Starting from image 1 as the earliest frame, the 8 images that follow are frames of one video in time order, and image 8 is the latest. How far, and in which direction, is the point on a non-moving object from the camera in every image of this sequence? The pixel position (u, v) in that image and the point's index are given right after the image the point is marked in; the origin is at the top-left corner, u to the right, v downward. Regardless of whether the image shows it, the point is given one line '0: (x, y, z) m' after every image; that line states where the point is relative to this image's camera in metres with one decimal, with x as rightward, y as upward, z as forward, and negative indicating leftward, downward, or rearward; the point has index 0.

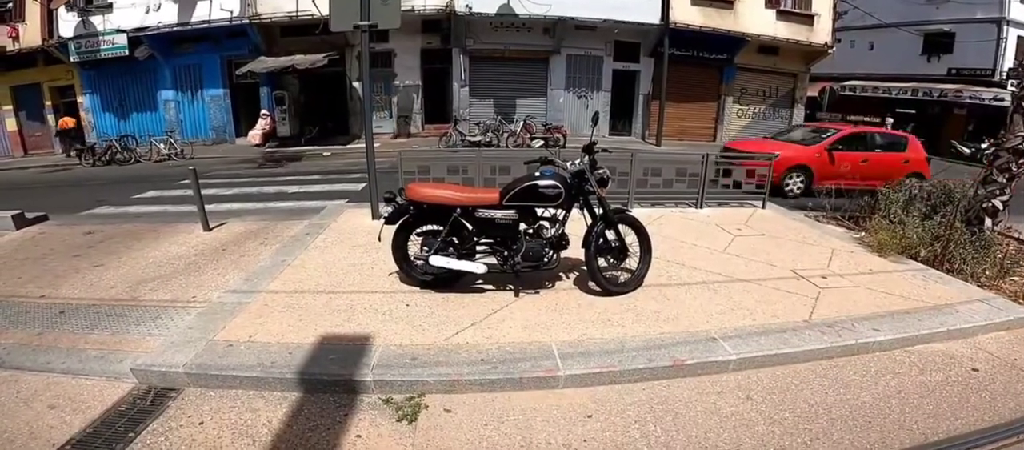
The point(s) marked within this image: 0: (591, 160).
0: (+0.7, +0.5, +4.0) m
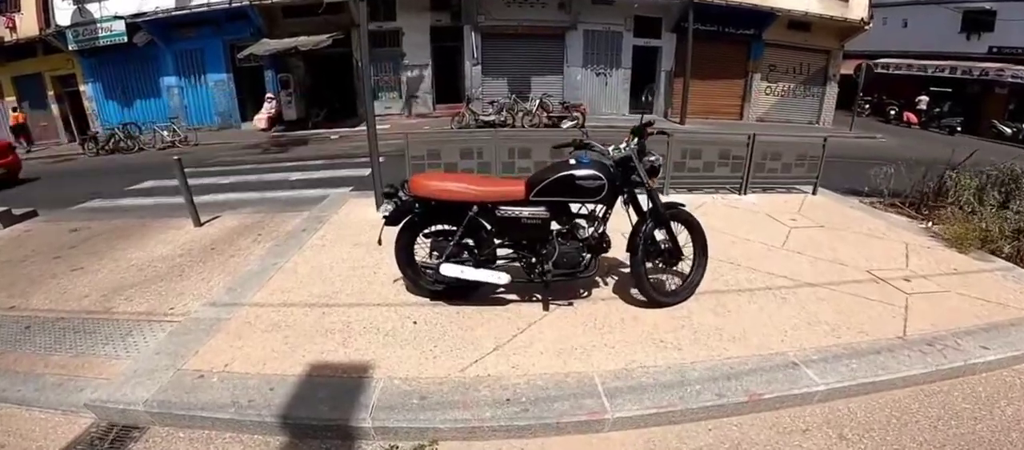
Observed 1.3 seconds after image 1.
0: (+0.9, +0.5, +3.1) m
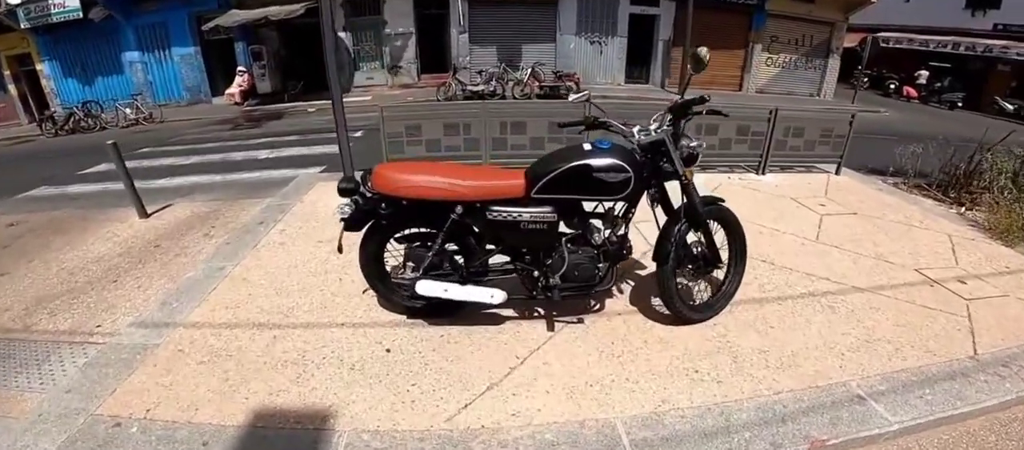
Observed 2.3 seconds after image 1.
0: (+0.9, +0.5, +2.4) m
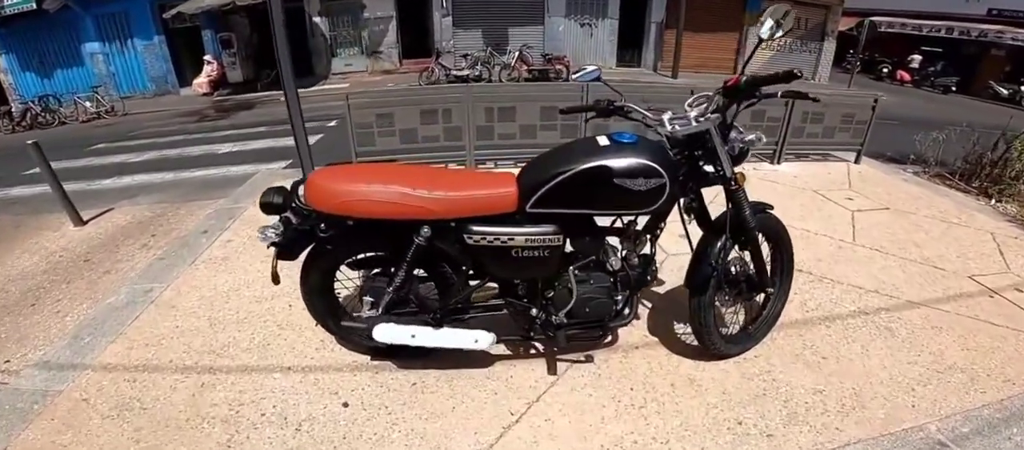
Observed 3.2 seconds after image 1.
0: (+0.8, +0.4, +1.8) m
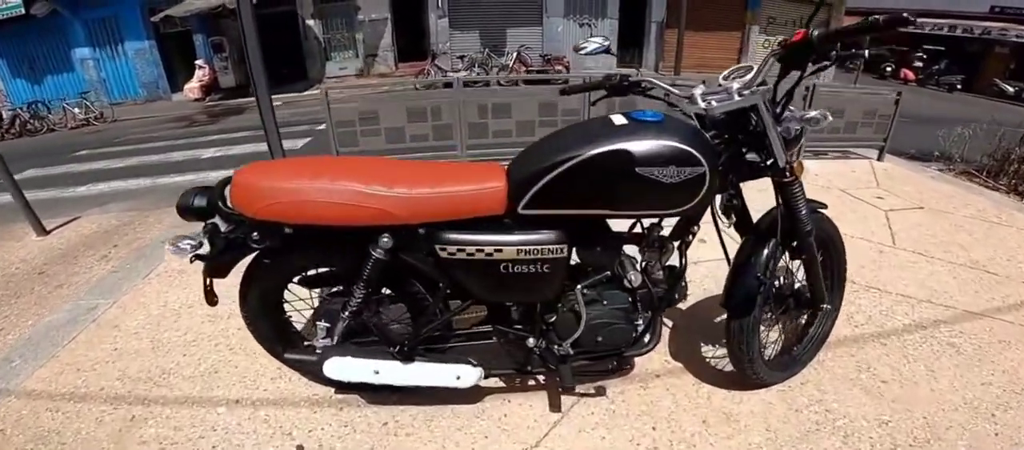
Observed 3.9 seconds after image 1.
0: (+0.8, +0.4, +1.4) m
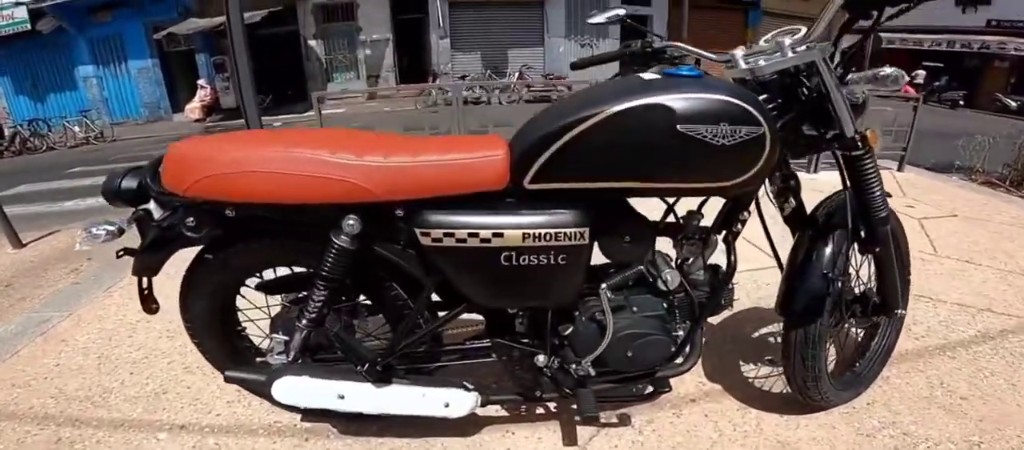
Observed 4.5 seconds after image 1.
0: (+0.8, +0.5, +1.1) m
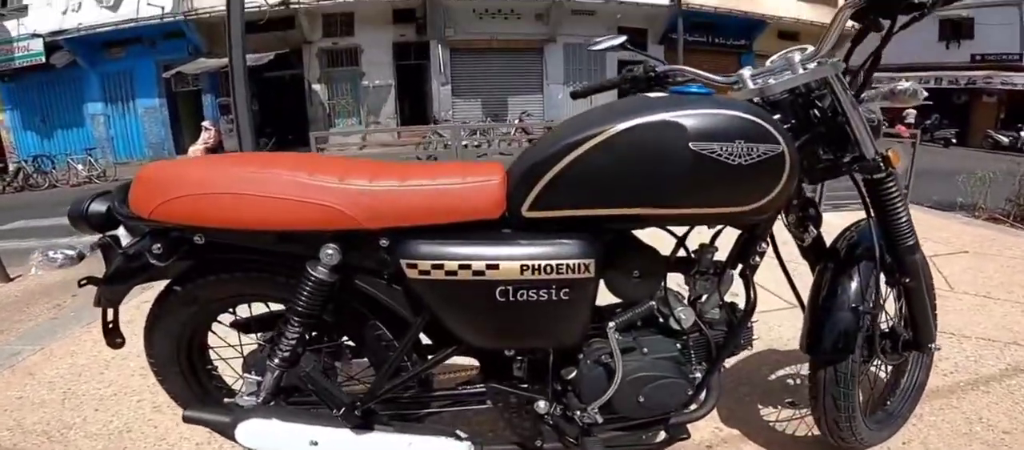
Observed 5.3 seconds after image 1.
0: (+0.8, +0.4, +1.1) m
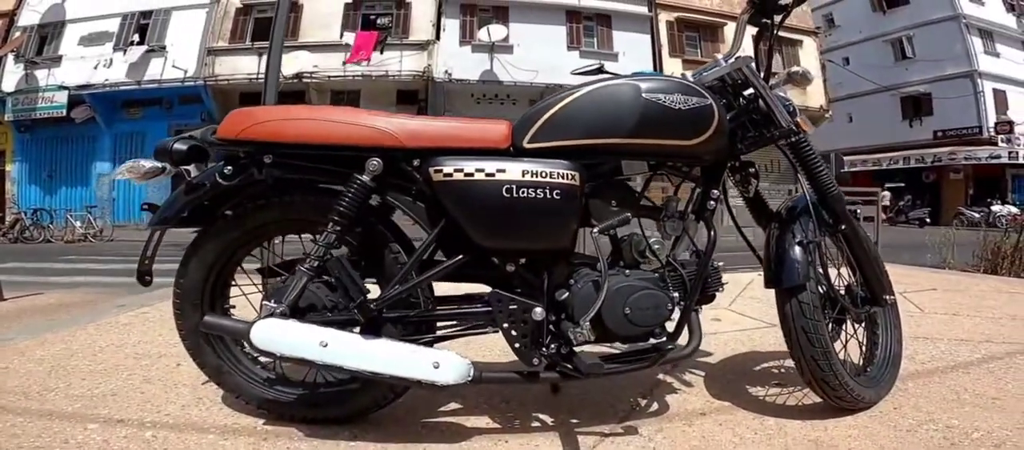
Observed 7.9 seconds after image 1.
0: (+0.8, +0.5, +1.4) m
